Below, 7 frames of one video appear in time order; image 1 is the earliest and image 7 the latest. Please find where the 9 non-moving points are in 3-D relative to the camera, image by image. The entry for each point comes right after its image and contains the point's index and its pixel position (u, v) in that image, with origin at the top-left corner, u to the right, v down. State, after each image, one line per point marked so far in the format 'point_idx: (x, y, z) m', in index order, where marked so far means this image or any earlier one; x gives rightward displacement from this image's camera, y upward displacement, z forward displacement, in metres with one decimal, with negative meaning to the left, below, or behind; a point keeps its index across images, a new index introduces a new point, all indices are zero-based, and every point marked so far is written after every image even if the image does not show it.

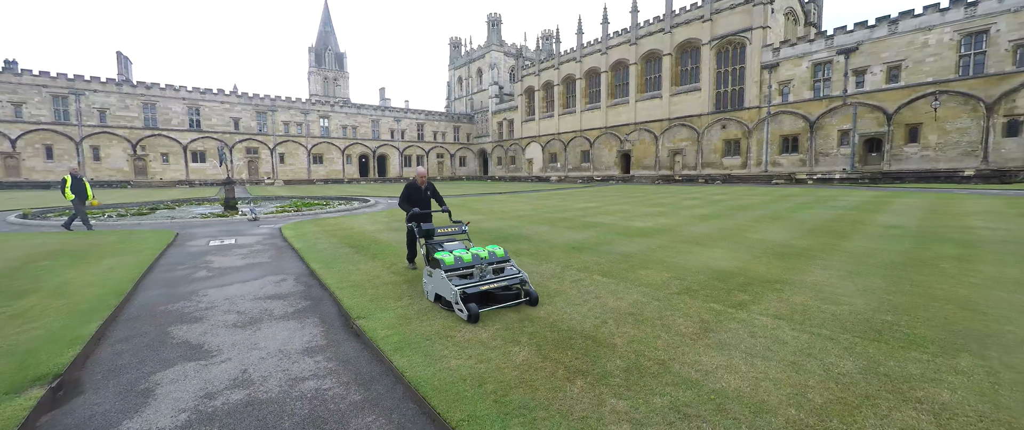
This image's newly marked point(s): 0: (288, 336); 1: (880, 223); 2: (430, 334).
0: (-2.0, -1.0, +3.3) m
1: (+8.8, -0.2, +8.9) m
2: (-0.7, -1.0, +3.3) m
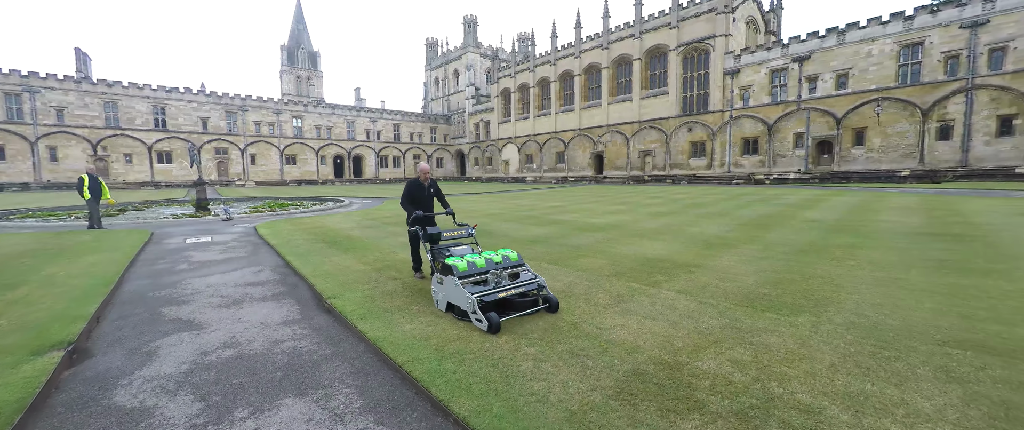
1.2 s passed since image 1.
0: (-2.5, -1.0, +3.9) m
1: (+7.9, -0.1, +10.1) m
2: (-1.3, -0.9, +3.9) m
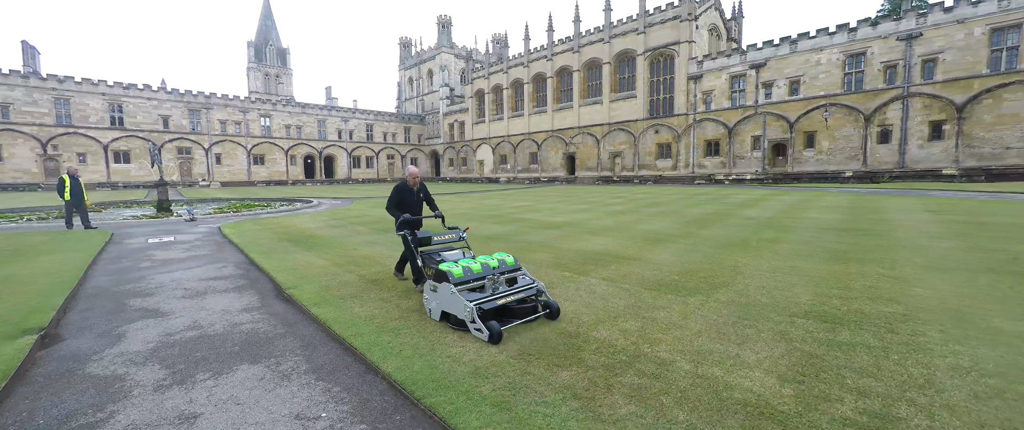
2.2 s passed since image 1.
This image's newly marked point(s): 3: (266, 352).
0: (-3.2, -1.0, +4.2) m
1: (+6.8, 0.0, +11.1) m
2: (-2.0, -0.9, +4.4) m
3: (-2.0, -1.1, +3.0) m
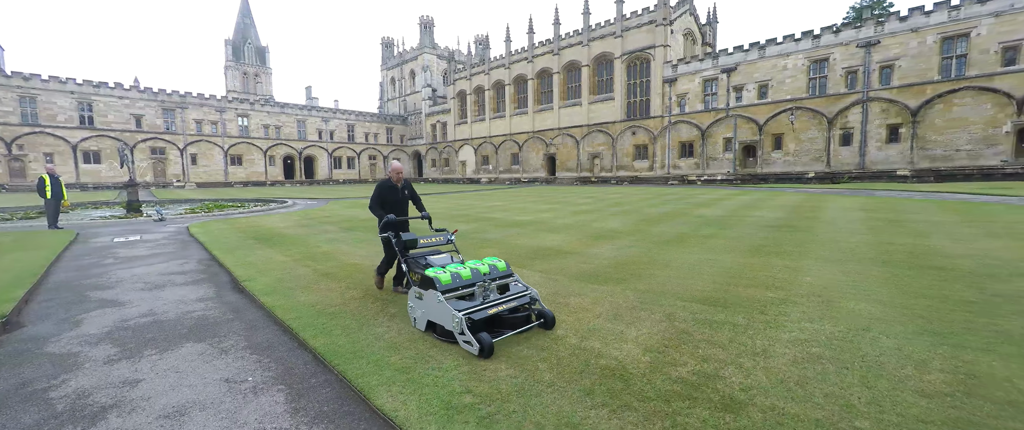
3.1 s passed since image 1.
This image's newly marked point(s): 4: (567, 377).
0: (-4.0, -0.9, +4.6) m
1: (+5.8, 0.0, +11.8) m
2: (-2.8, -0.9, +4.8) m
3: (-2.7, -1.1, +3.4) m
4: (+0.4, -1.1, +2.7) m
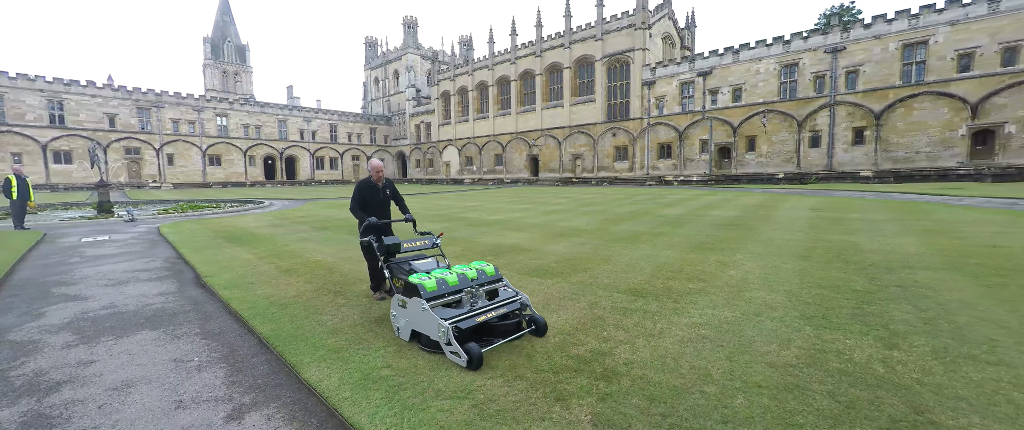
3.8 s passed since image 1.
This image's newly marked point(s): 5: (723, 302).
0: (-4.7, -0.9, +4.8) m
1: (+4.8, +0.1, +12.3) m
2: (-3.5, -0.9, +5.1) m
3: (-3.4, -1.1, +3.7) m
4: (-0.3, -1.1, +3.0) m
5: (+2.4, -1.0, +4.2) m
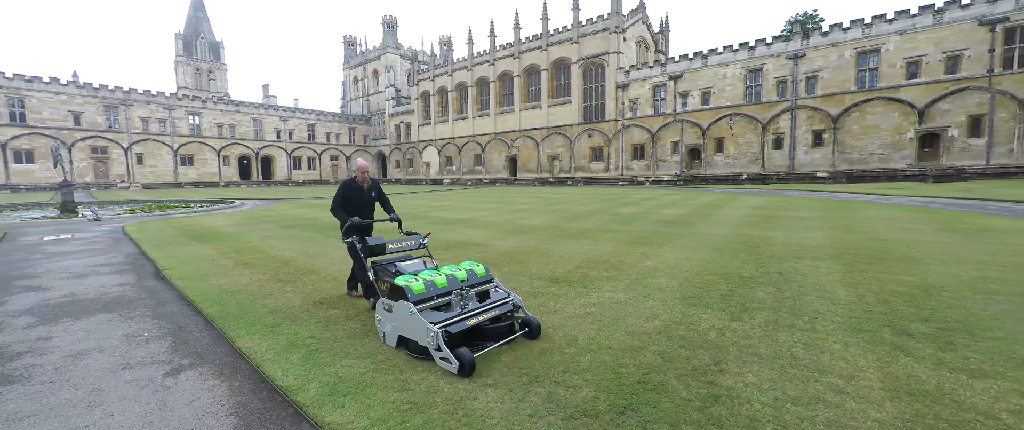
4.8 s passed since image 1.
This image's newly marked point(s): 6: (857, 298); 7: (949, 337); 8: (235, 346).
0: (-5.6, -0.9, +5.2) m
1: (+3.6, +0.1, +13.1) m
2: (-4.4, -0.8, +5.5) m
3: (-4.3, -1.0, +4.1) m
4: (-1.1, -1.1, +3.6) m
5: (+1.5, -0.9, +4.8) m
6: (+3.8, -0.9, +4.1) m
7: (+3.6, -1.0, +3.1) m
8: (-2.3, -1.1, +3.1) m
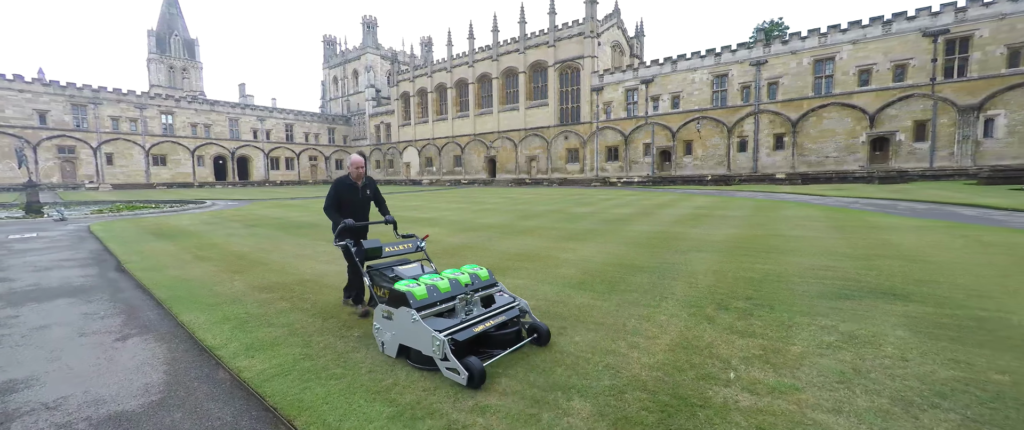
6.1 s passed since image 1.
0: (-6.8, -0.9, +5.7) m
1: (+2.2, +0.2, +13.9) m
2: (-5.6, -0.8, +6.0) m
3: (-5.4, -1.0, +4.7) m
4: (-2.2, -1.0, +4.3) m
5: (+0.3, -0.9, +5.6) m
6: (+2.7, -0.9, +4.9) m
7: (+2.6, -1.0, +4.0) m
8: (-3.4, -1.1, +3.8) m
